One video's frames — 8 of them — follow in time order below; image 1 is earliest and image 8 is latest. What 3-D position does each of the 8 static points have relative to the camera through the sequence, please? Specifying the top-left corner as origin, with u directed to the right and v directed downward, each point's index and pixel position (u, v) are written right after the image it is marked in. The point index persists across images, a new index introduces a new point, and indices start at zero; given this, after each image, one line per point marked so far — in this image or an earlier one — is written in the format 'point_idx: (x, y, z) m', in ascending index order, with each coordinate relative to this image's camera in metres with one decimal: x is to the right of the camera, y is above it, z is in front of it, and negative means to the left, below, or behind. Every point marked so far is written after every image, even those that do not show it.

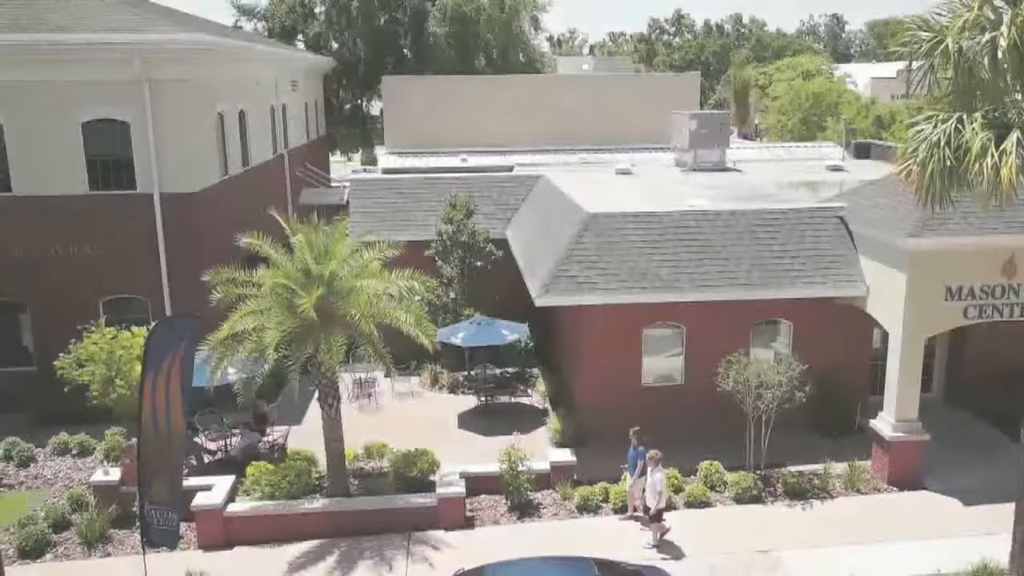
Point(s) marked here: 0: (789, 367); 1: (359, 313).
0: (+4.6, -1.3, +14.5) m
1: (-2.3, -0.4, +13.3) m
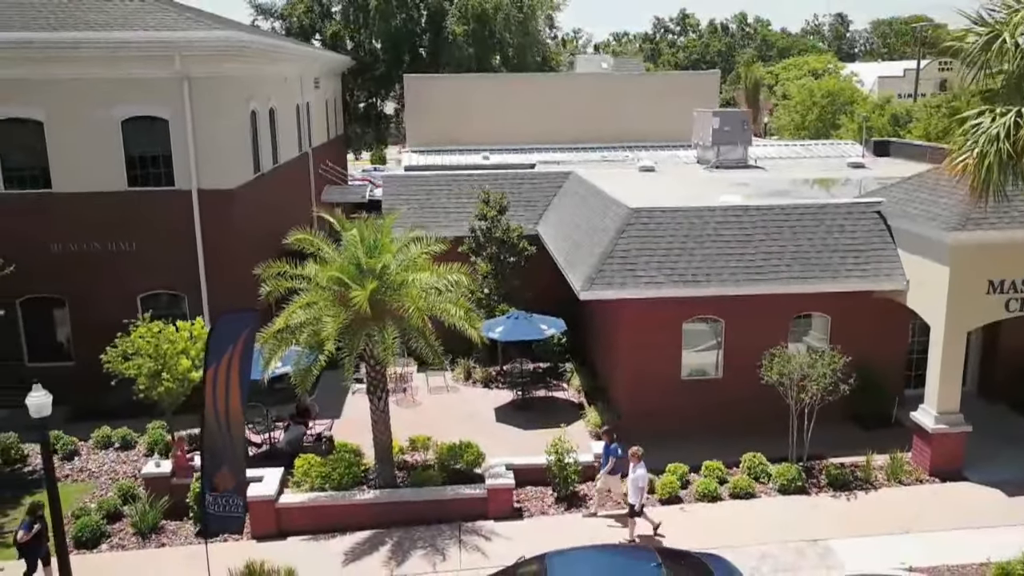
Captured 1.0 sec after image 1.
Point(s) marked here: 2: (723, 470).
0: (+5.3, -1.2, +14.7) m
1: (-1.5, -0.3, +13.5) m
2: (+3.6, -3.1, +14.9) m
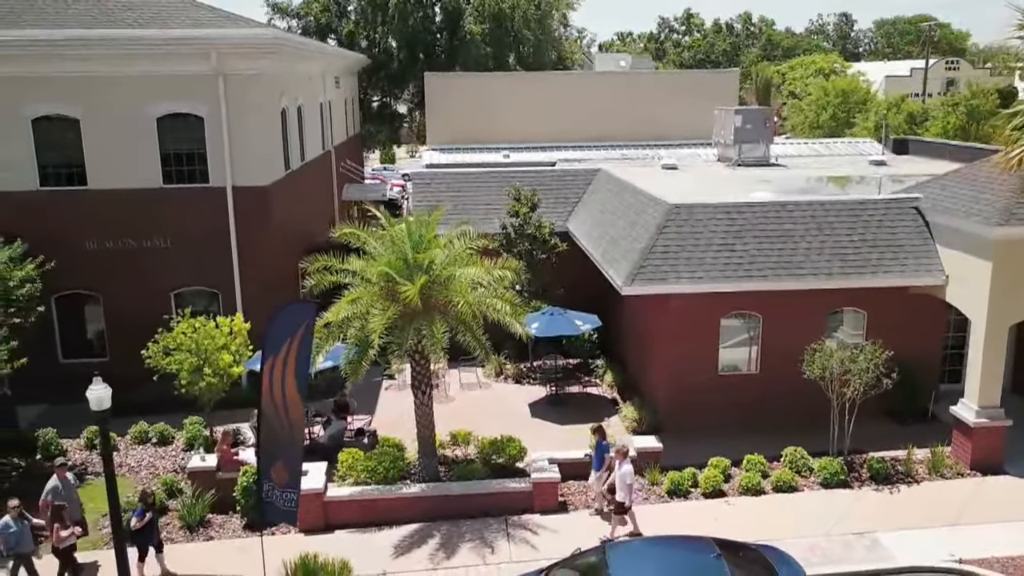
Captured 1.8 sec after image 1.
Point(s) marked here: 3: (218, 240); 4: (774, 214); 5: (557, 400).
0: (+6.0, -1.1, +14.8) m
1: (-0.8, -0.2, +13.5) m
2: (+4.3, -3.0, +15.0) m
3: (-6.5, +1.1, +19.7) m
4: (+4.9, +1.4, +16.4) m
5: (+0.9, -2.4, +18.8) m
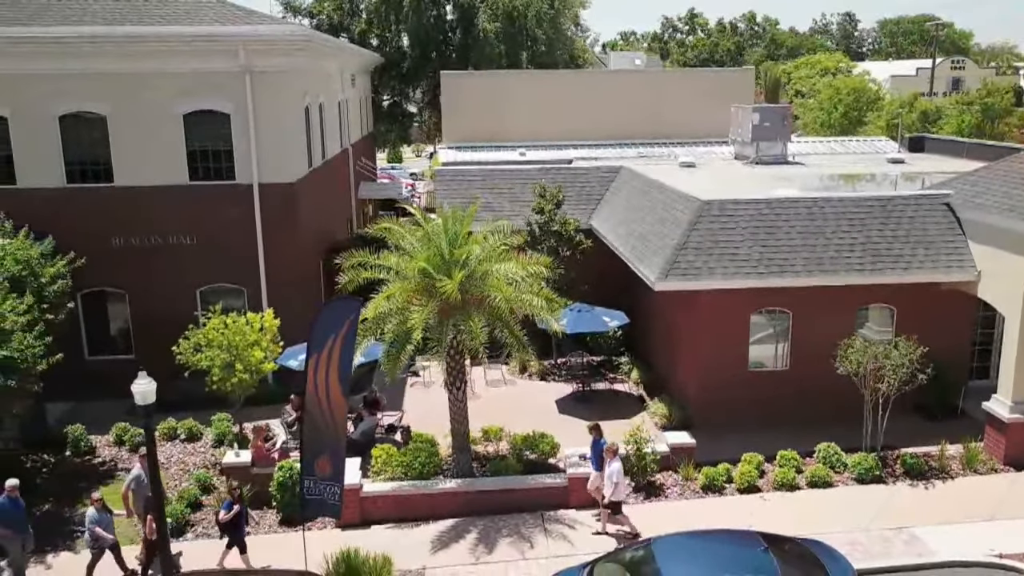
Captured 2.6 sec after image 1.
0: (+6.6, -1.1, +14.8) m
1: (-0.2, -0.1, +13.6) m
2: (+4.8, -2.9, +15.0) m
3: (-6.0, +1.1, +19.7) m
4: (+5.5, +1.5, +16.4) m
5: (+1.5, -2.3, +18.8) m
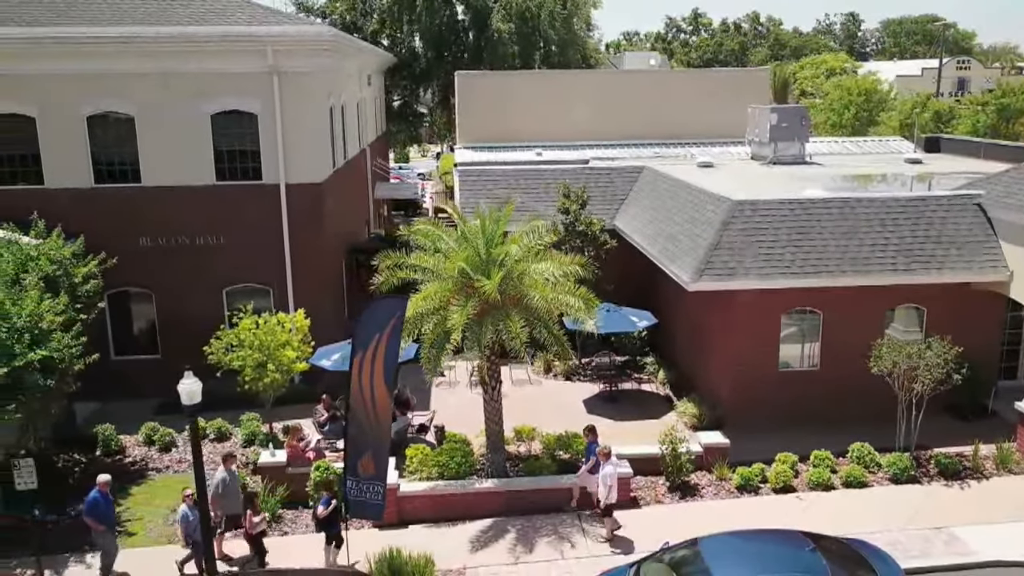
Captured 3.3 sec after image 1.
0: (+7.2, -1.1, +14.8) m
1: (+0.4, -0.1, +13.6) m
2: (+5.4, -2.9, +15.0) m
3: (-5.4, +1.1, +19.7) m
4: (+6.1, +1.5, +16.5) m
5: (+2.1, -2.3, +18.8) m
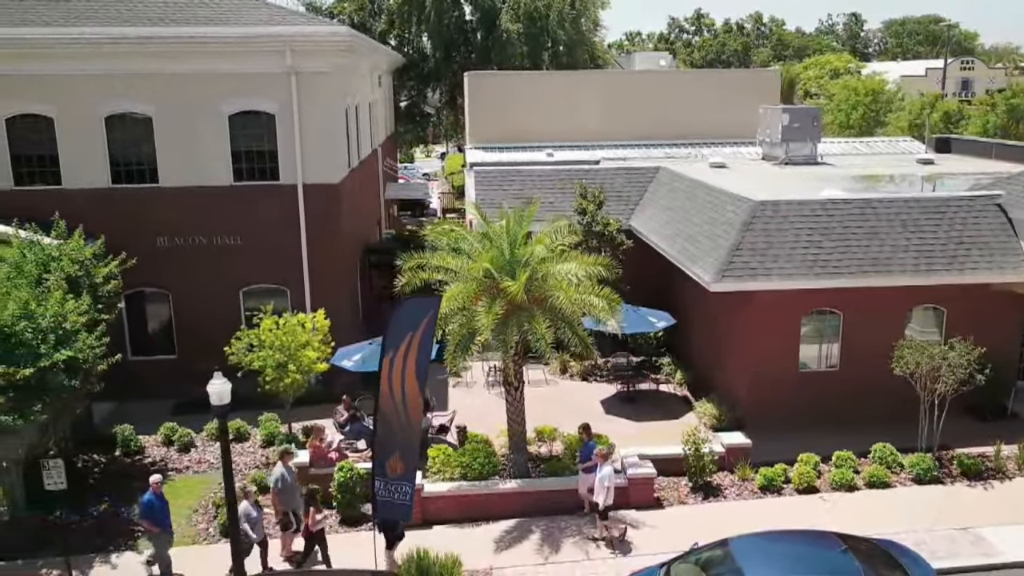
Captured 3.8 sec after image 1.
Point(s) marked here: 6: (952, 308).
0: (+7.6, -1.1, +14.8) m
1: (+0.7, -0.1, +13.6) m
2: (+5.8, -2.9, +15.0) m
3: (-5.0, +1.1, +19.7) m
4: (+6.5, +1.4, +16.5) m
5: (+2.5, -2.3, +18.8) m
6: (+8.3, -0.4, +16.7) m
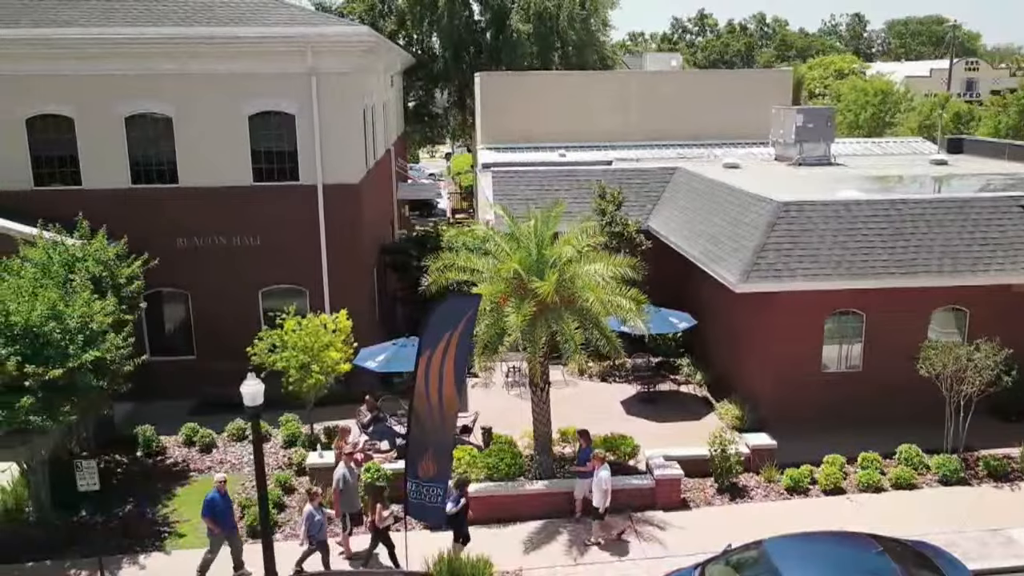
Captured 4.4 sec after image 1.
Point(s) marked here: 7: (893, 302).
0: (+8.0, -1.1, +14.8) m
1: (+1.2, -0.1, +13.6) m
2: (+6.2, -2.9, +15.0) m
3: (-4.6, +1.1, +19.7) m
4: (+6.9, +1.4, +16.5) m
5: (+2.9, -2.3, +18.8) m
6: (+8.7, -0.4, +16.6) m
7: (+7.1, -0.3, +16.4) m
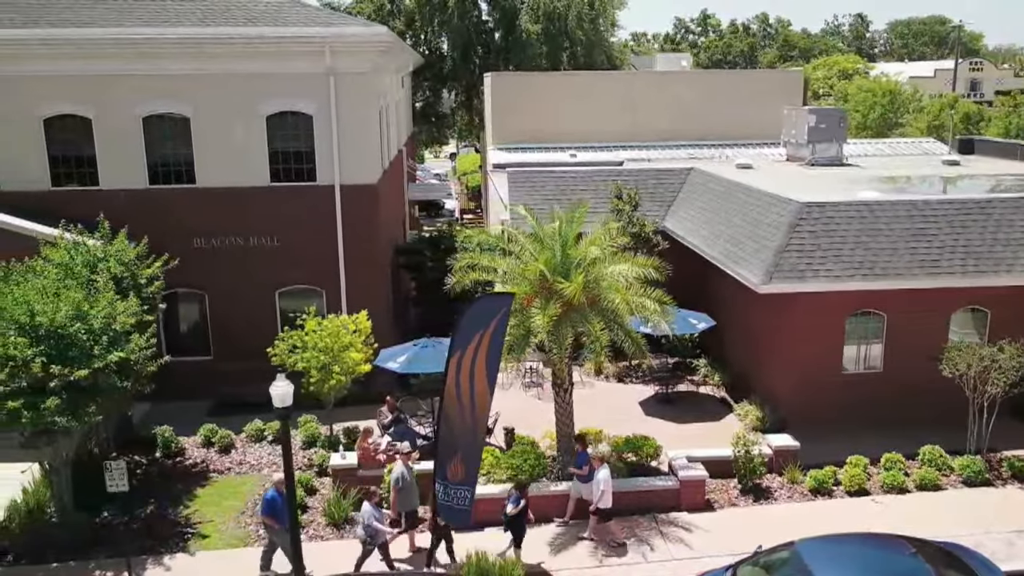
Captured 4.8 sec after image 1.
0: (+8.4, -1.1, +14.7) m
1: (+1.6, -0.1, +13.5) m
2: (+6.6, -3.0, +15.0) m
3: (-4.2, +1.1, +19.7) m
4: (+7.3, +1.4, +16.4) m
5: (+3.3, -2.3, +18.8) m
6: (+9.1, -0.4, +16.6) m
7: (+7.5, -0.3, +16.4) m
